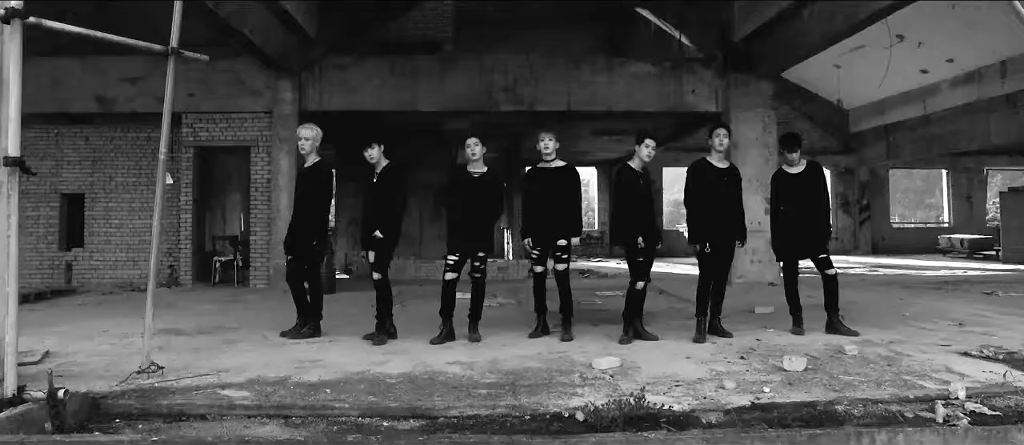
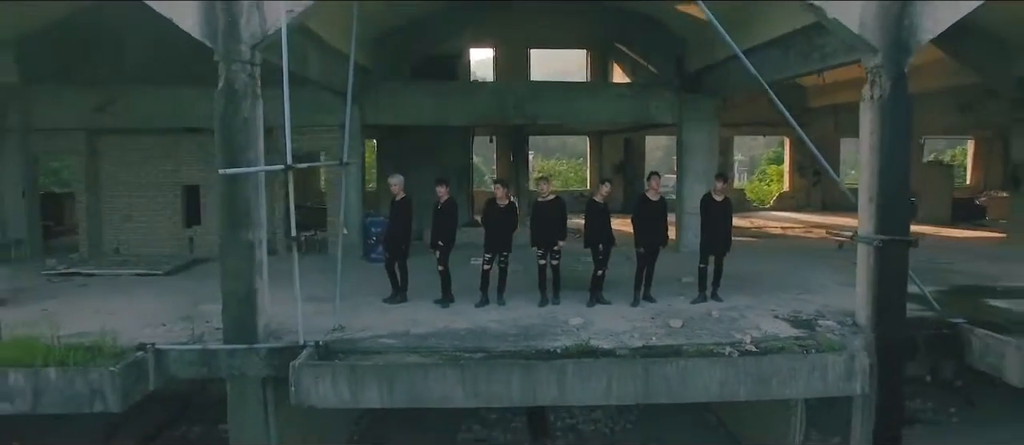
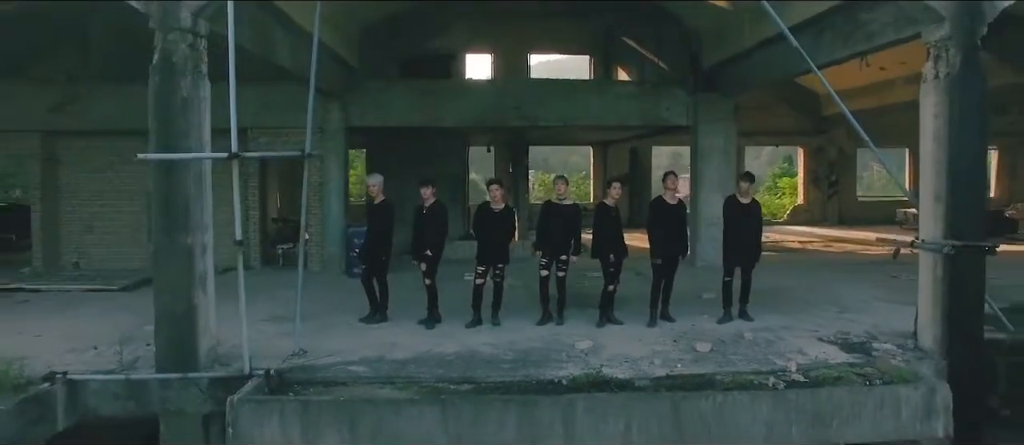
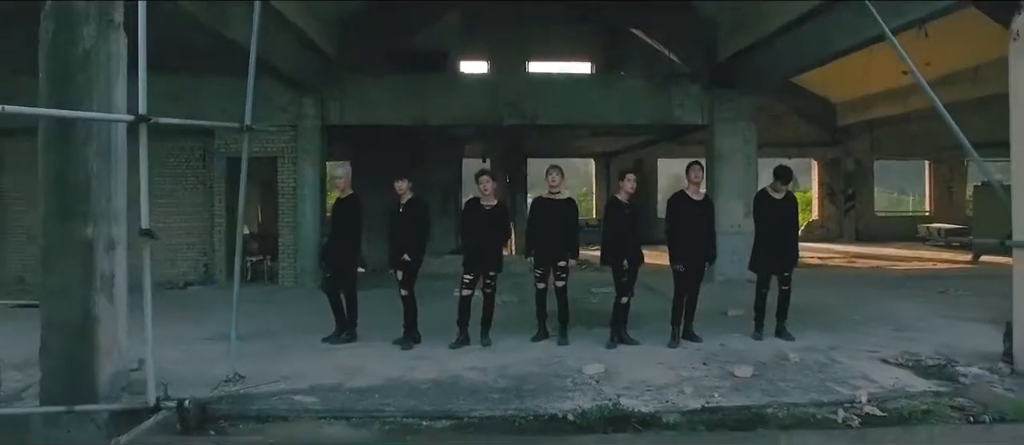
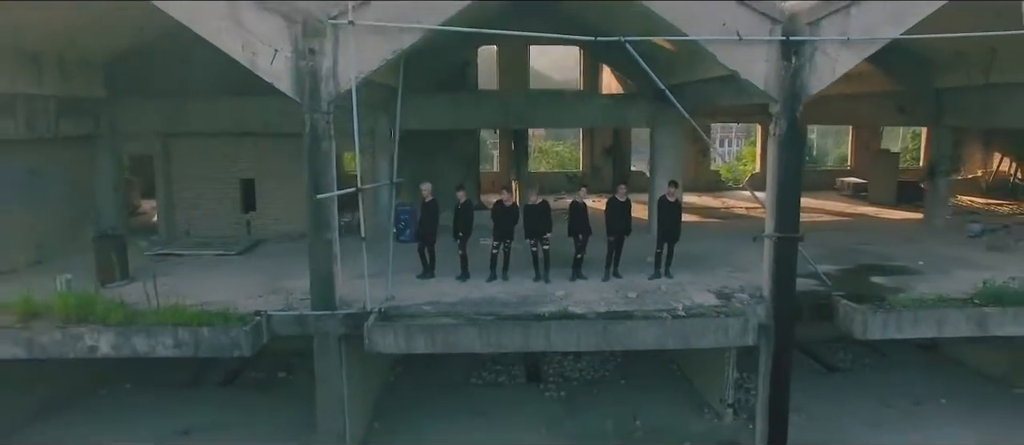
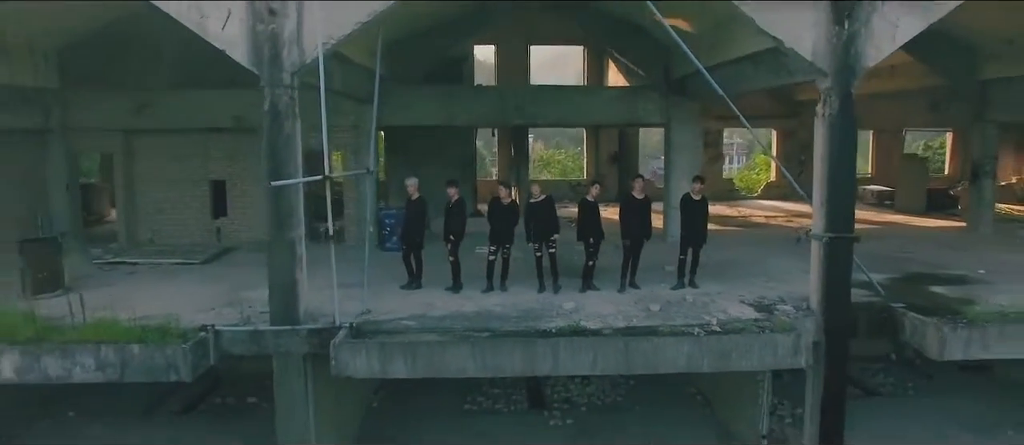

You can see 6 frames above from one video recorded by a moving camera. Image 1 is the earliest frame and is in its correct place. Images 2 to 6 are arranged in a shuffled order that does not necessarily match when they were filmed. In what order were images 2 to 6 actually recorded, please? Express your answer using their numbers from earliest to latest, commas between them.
4, 3, 2, 6, 5
